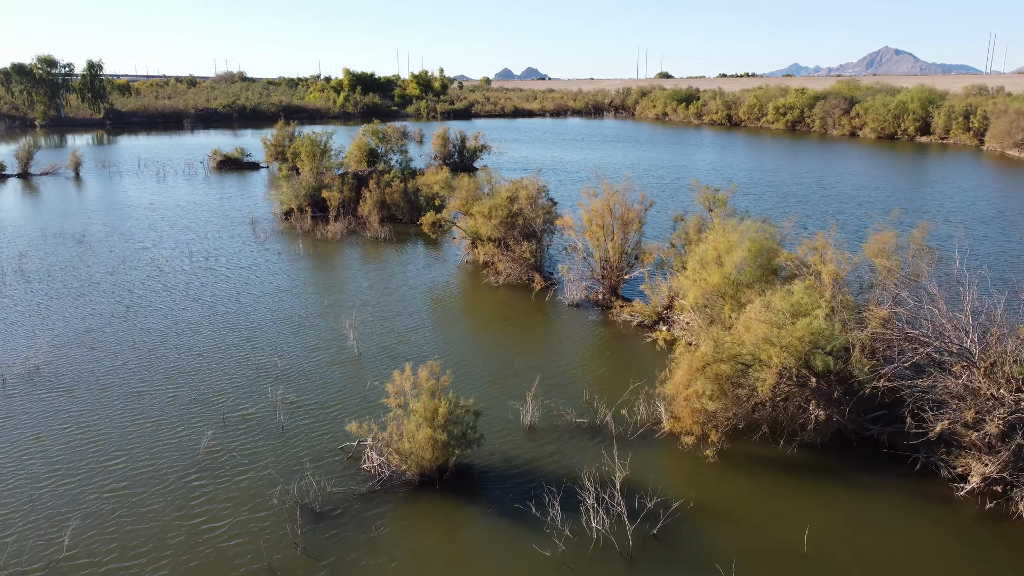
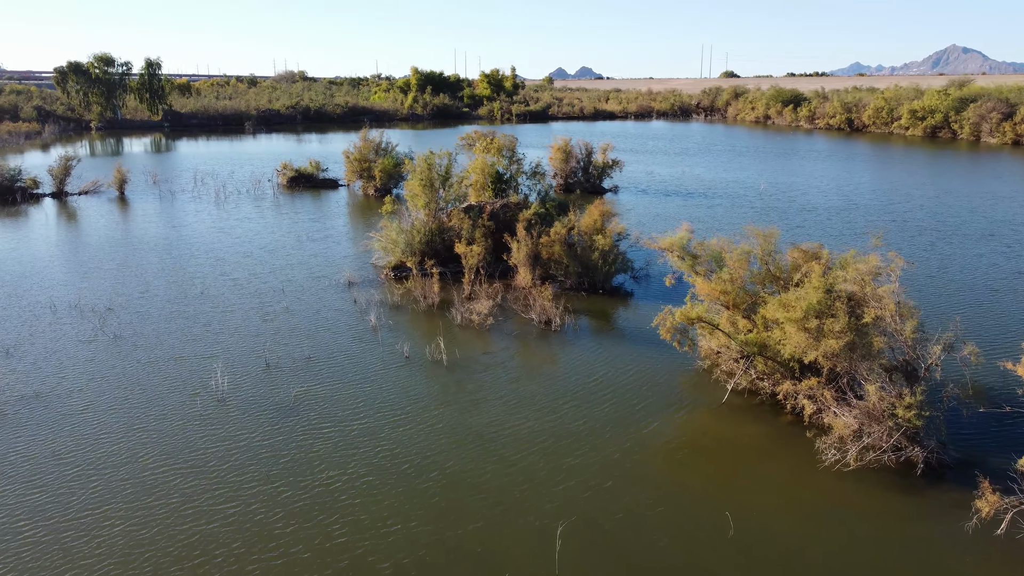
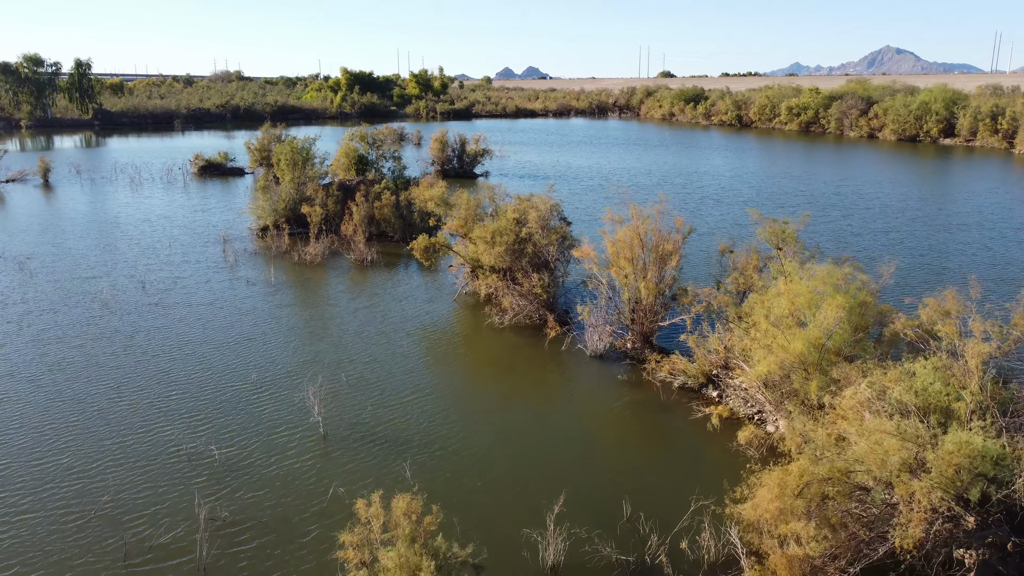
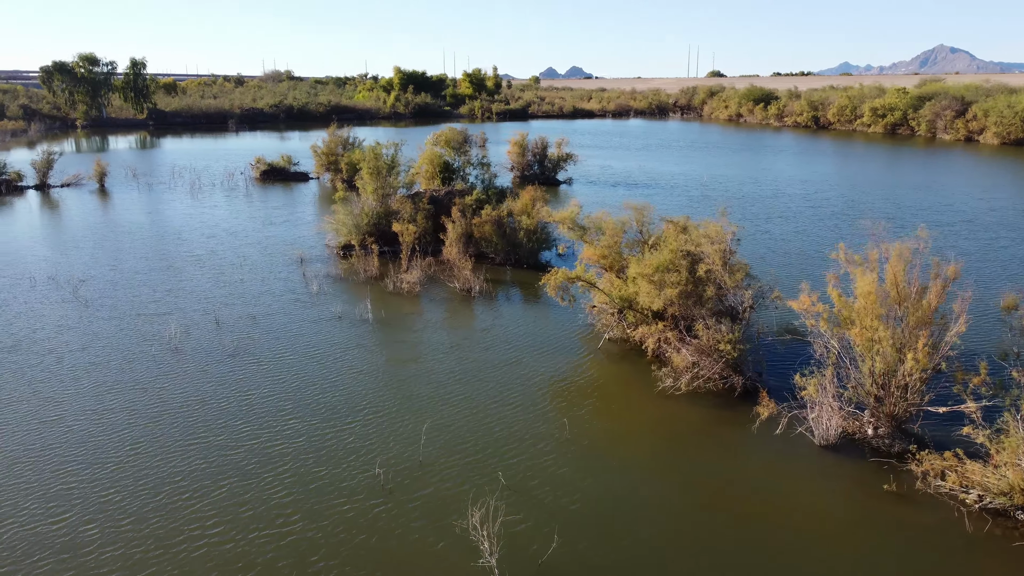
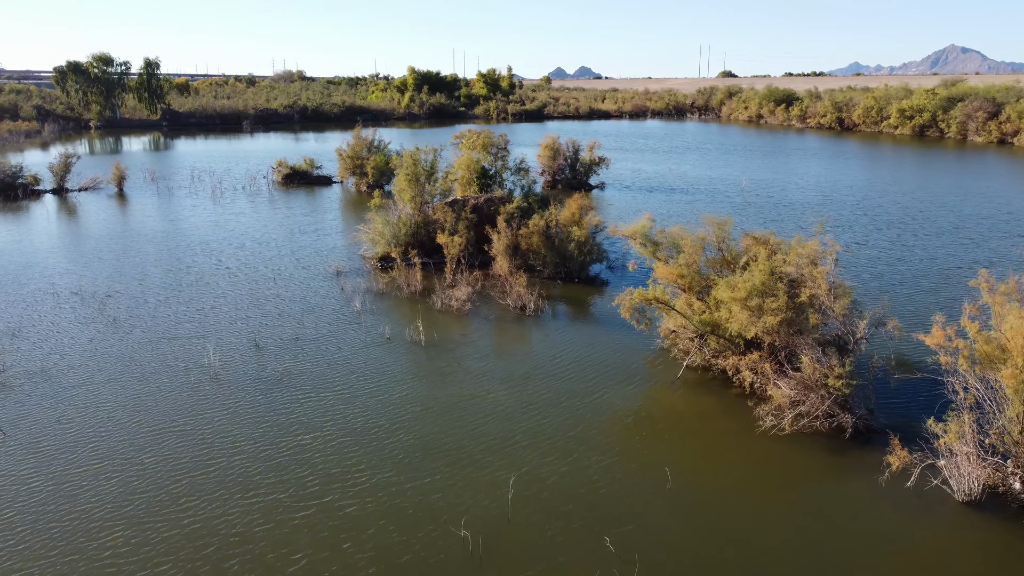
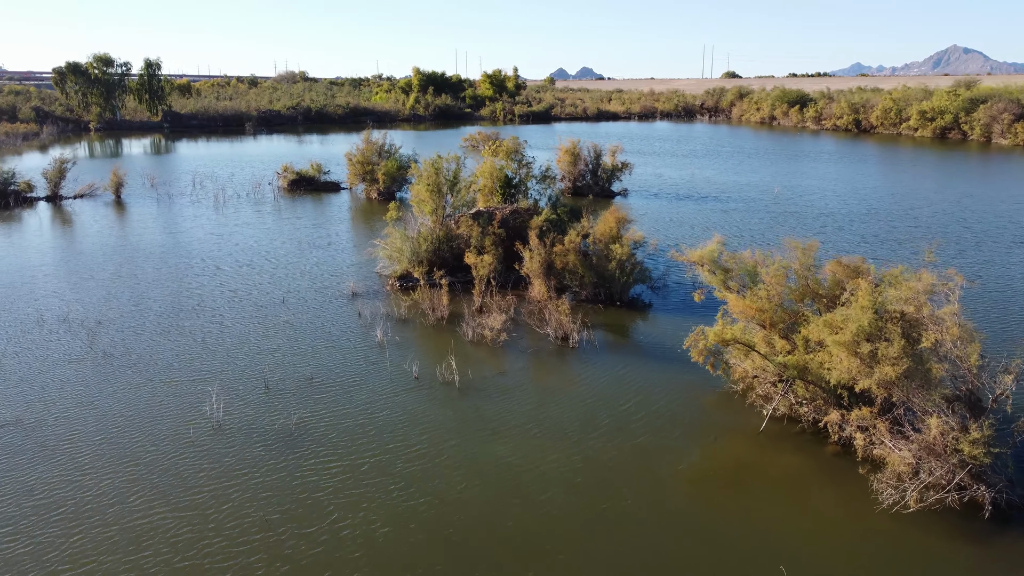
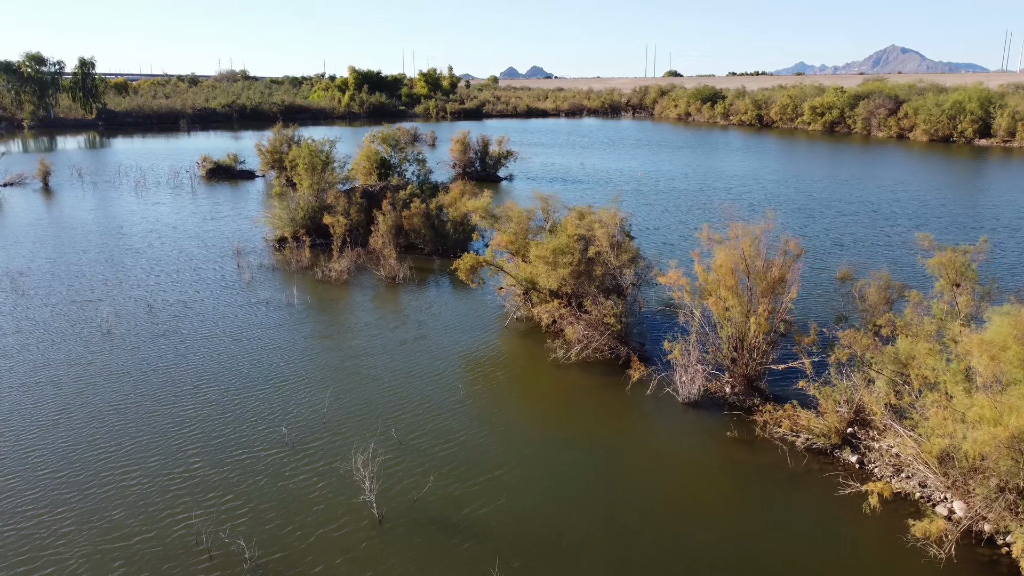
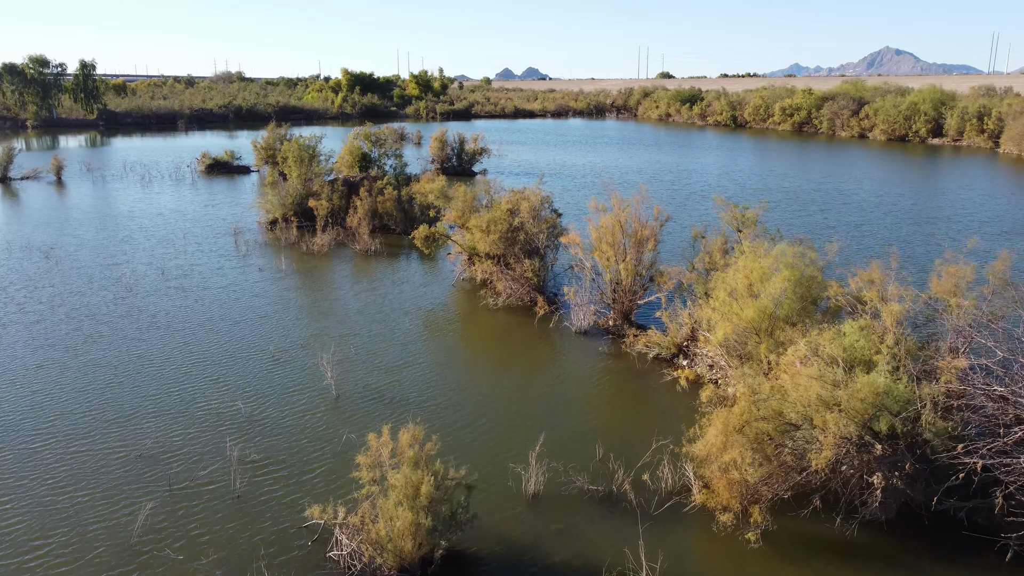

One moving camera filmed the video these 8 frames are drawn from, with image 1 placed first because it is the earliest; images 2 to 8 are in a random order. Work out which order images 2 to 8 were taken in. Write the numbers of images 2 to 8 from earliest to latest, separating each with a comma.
8, 3, 7, 4, 5, 2, 6
